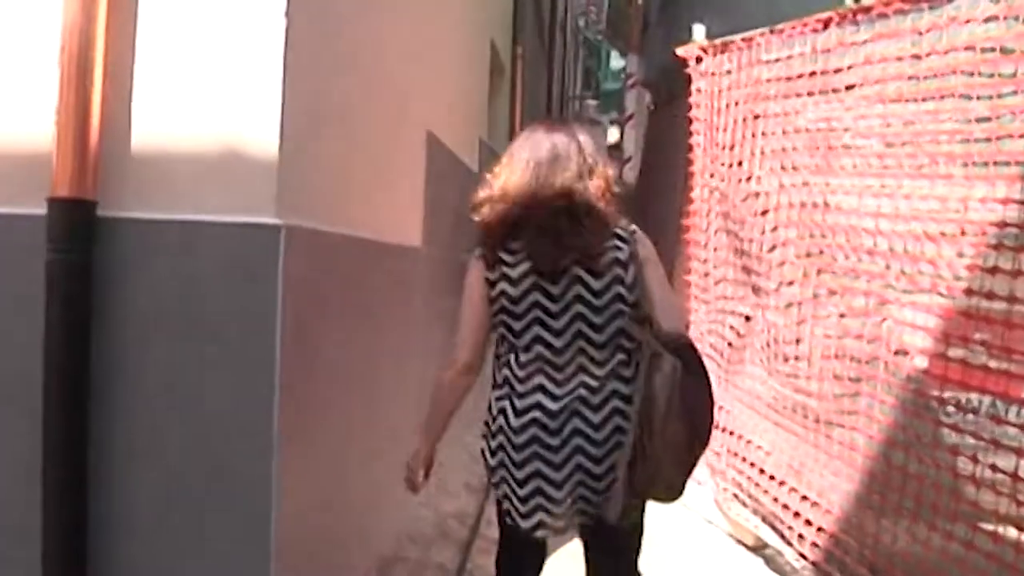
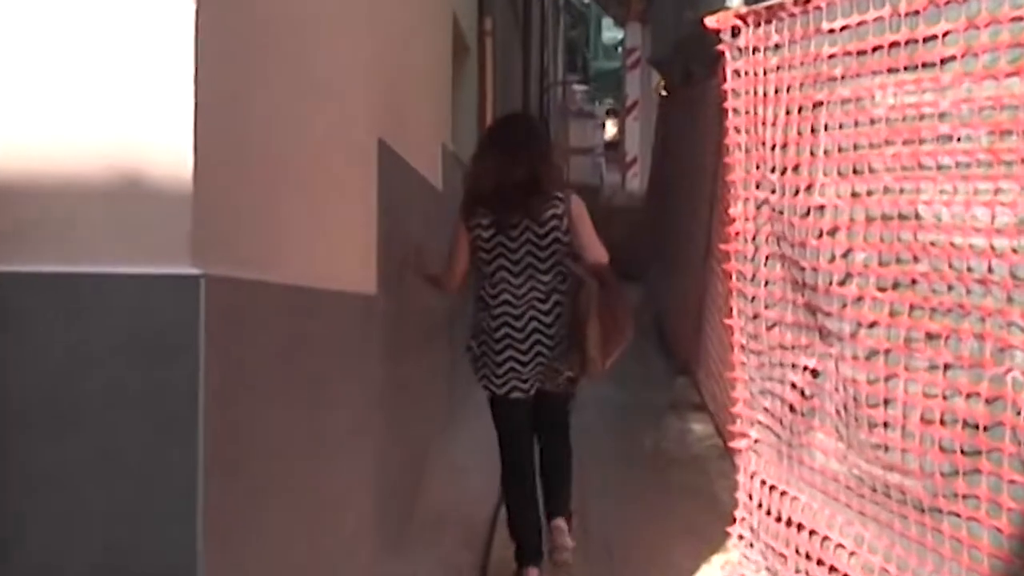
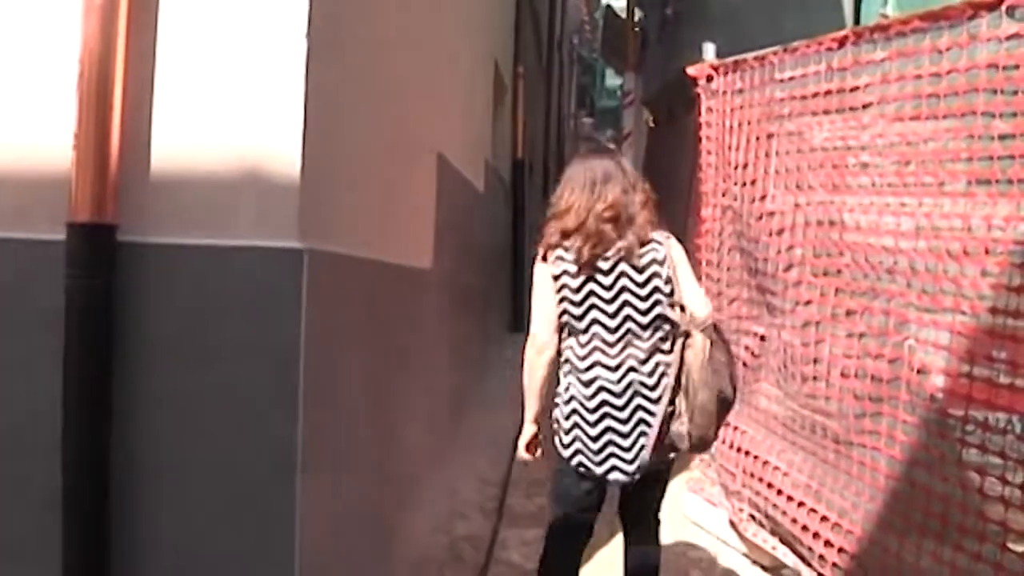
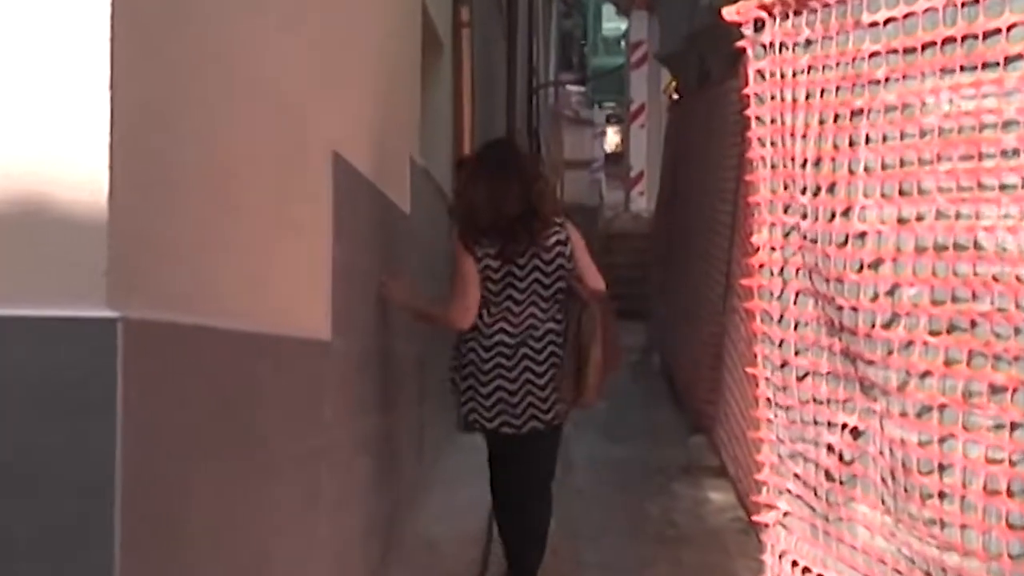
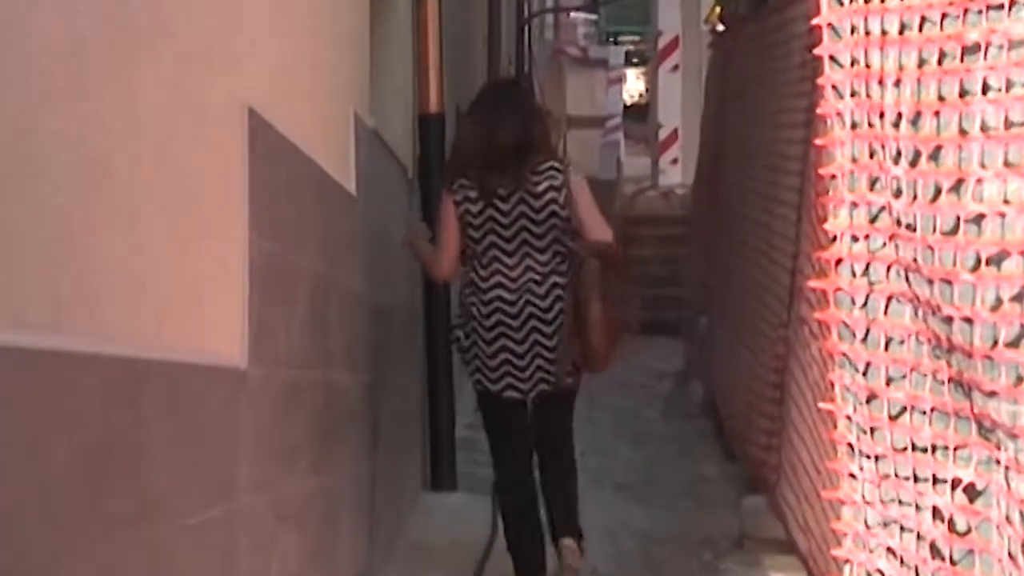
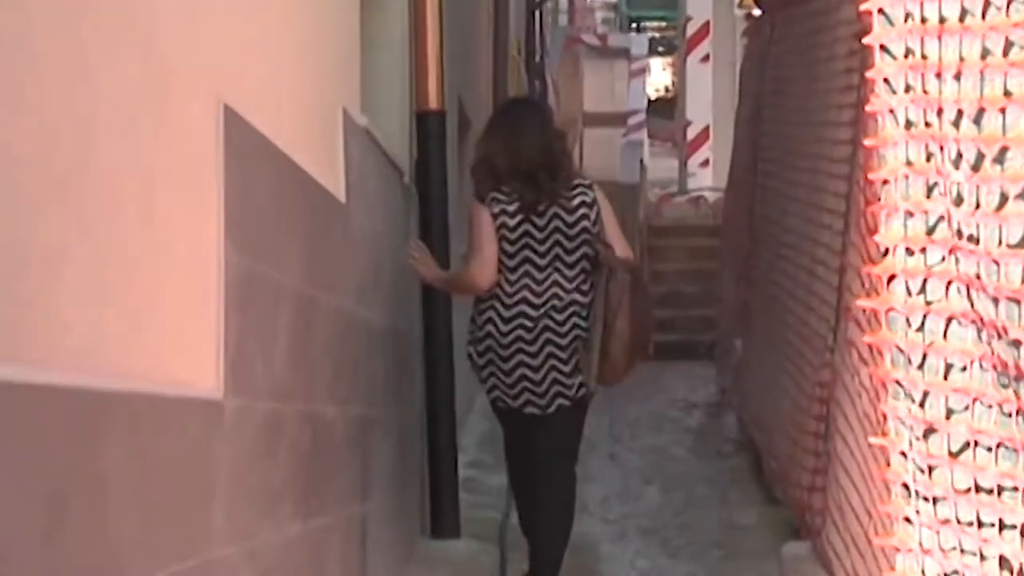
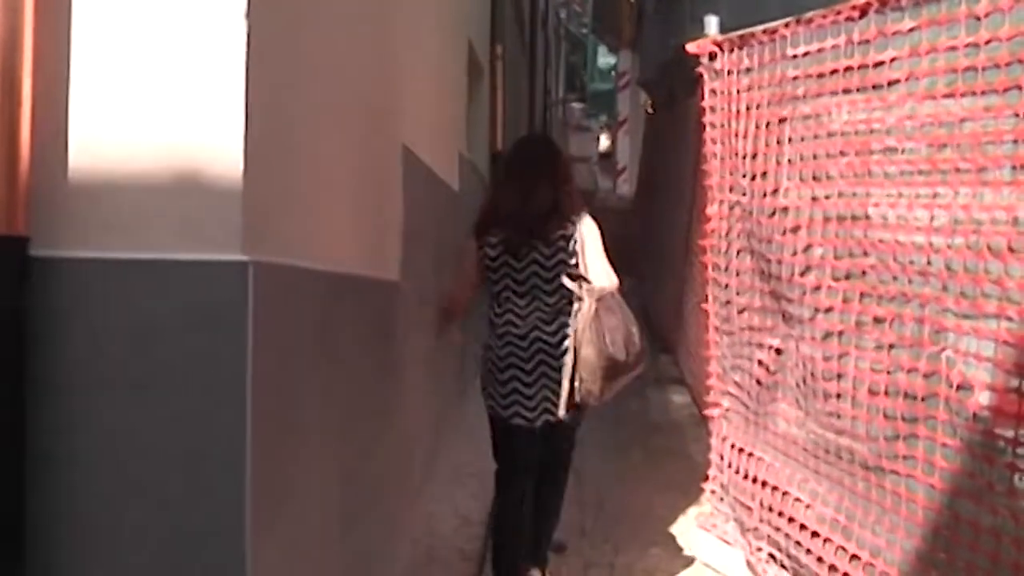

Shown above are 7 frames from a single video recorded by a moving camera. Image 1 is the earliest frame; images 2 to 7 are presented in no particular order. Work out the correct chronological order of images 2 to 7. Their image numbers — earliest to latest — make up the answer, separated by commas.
3, 7, 2, 4, 5, 6
